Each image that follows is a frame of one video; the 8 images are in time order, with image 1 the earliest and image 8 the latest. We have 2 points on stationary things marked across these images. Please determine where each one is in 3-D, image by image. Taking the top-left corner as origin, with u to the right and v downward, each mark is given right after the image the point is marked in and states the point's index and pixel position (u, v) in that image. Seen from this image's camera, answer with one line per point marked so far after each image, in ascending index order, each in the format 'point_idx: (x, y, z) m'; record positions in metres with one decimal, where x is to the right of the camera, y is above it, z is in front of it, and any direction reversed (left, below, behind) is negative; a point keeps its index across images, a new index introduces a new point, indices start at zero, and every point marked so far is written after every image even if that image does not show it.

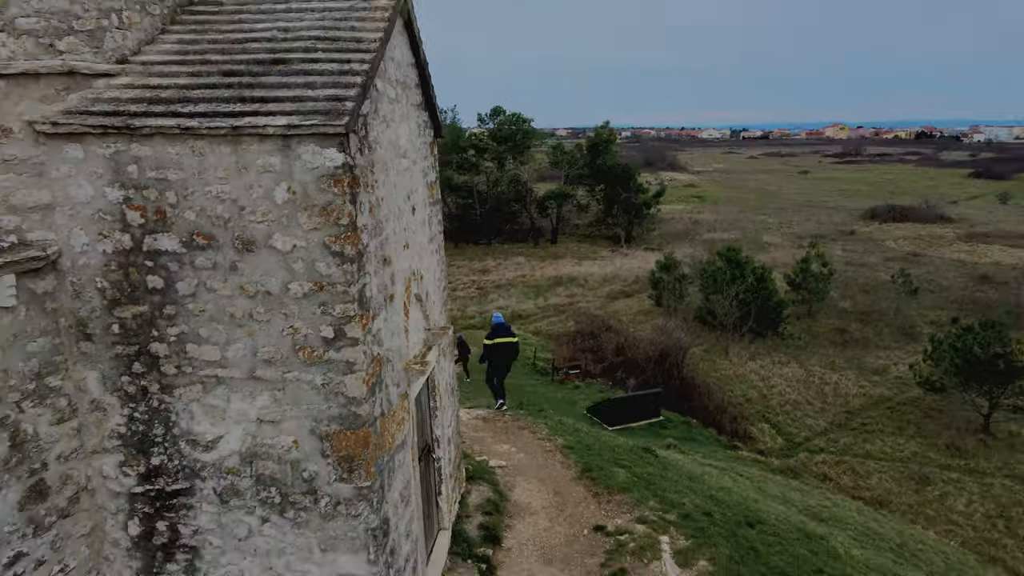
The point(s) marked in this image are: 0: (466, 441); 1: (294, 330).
0: (-0.6, -1.9, +8.9) m
1: (-1.3, -0.2, +4.0) m
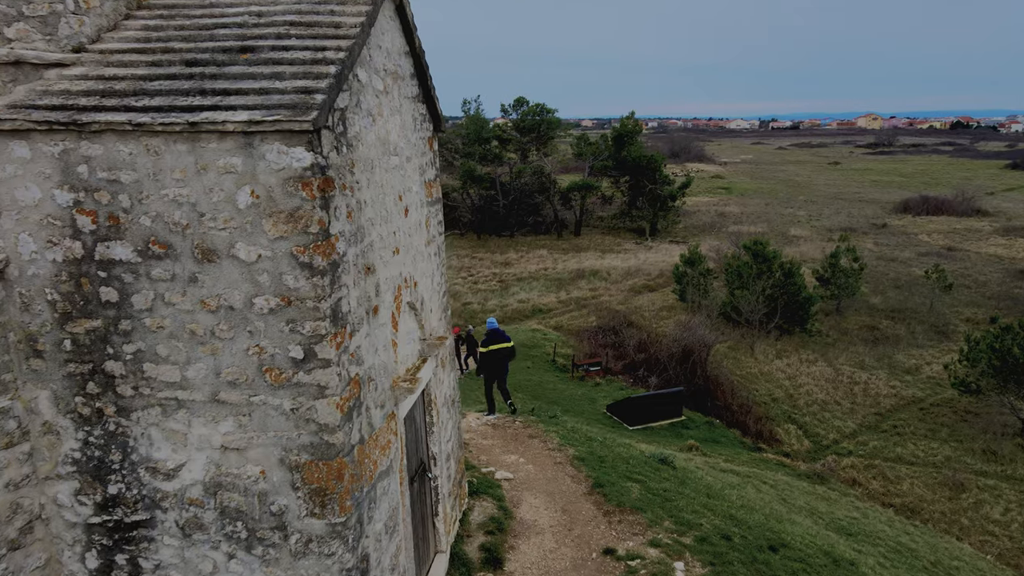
0: (-0.5, -2.0, +8.5) m
1: (-1.3, -0.3, +3.6) m
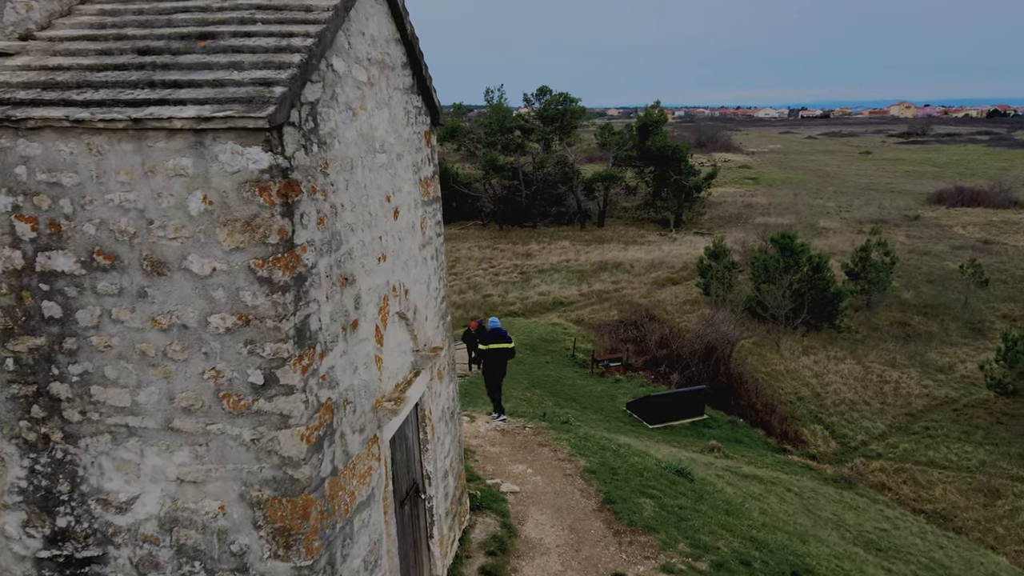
0: (-0.4, -2.0, +8.1) m
1: (-1.4, -0.4, +3.2) m
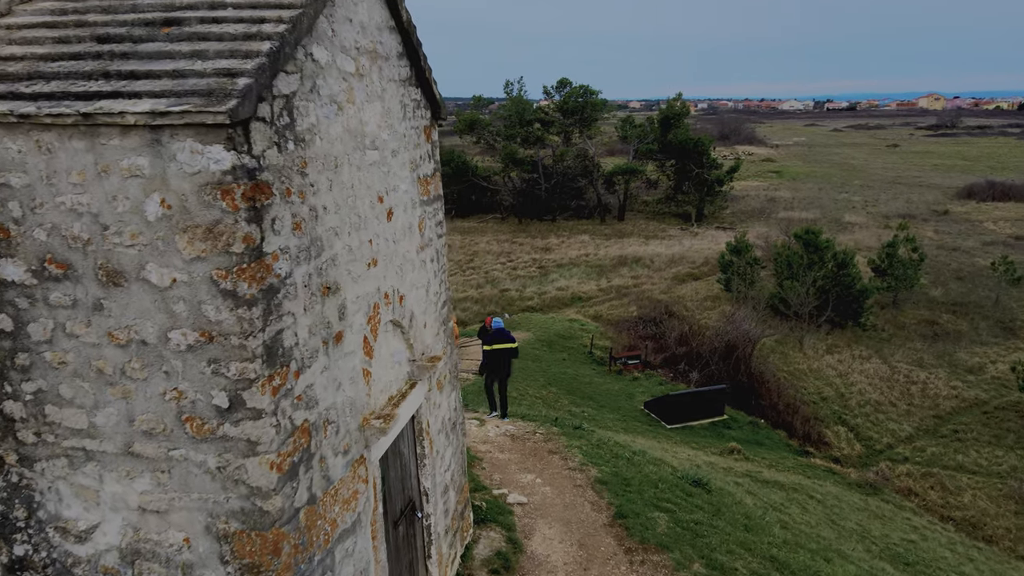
0: (-0.3, -2.0, +7.8) m
1: (-1.4, -0.4, +3.0) m
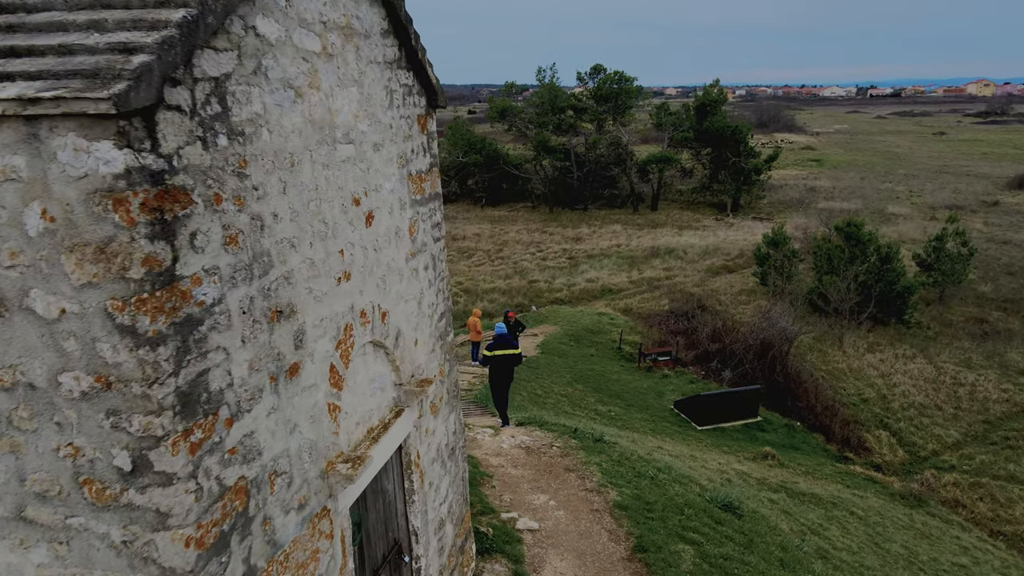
0: (-0.2, -2.0, +7.2) m
1: (-1.5, -0.5, +2.4) m
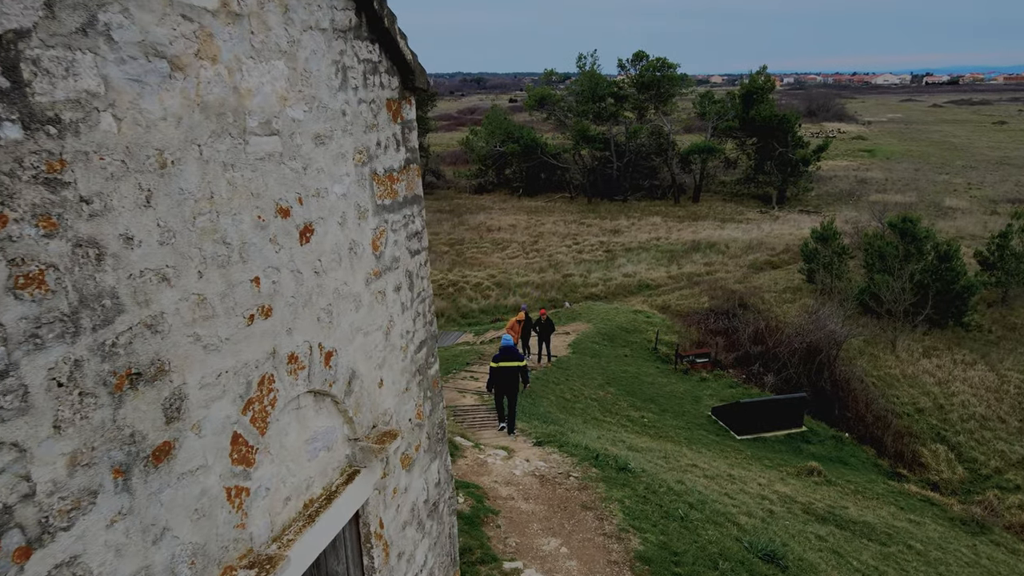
0: (-0.1, -2.1, +6.3) m
1: (-1.7, -0.7, +1.5) m
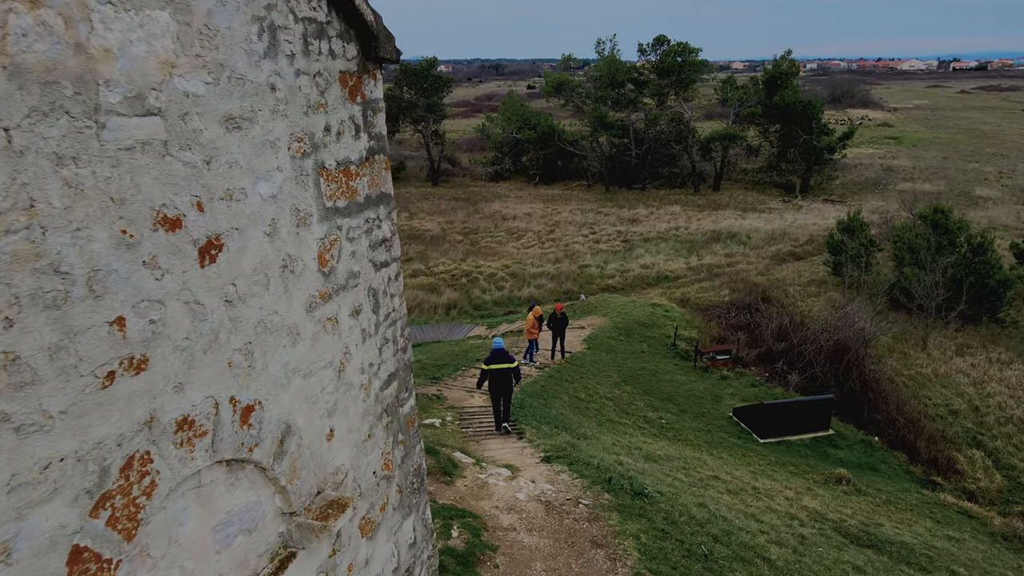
0: (-0.1, -2.2, +5.6) m
1: (-1.8, -0.8, +0.8) m
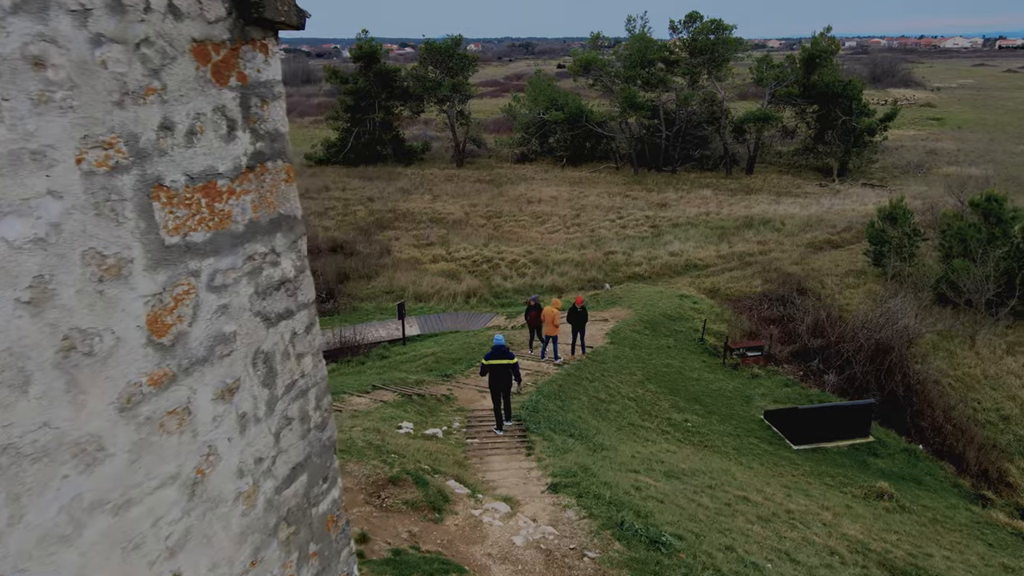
0: (-0.2, -2.3, +4.7) m
1: (-2.0, -1.1, -0.1) m
